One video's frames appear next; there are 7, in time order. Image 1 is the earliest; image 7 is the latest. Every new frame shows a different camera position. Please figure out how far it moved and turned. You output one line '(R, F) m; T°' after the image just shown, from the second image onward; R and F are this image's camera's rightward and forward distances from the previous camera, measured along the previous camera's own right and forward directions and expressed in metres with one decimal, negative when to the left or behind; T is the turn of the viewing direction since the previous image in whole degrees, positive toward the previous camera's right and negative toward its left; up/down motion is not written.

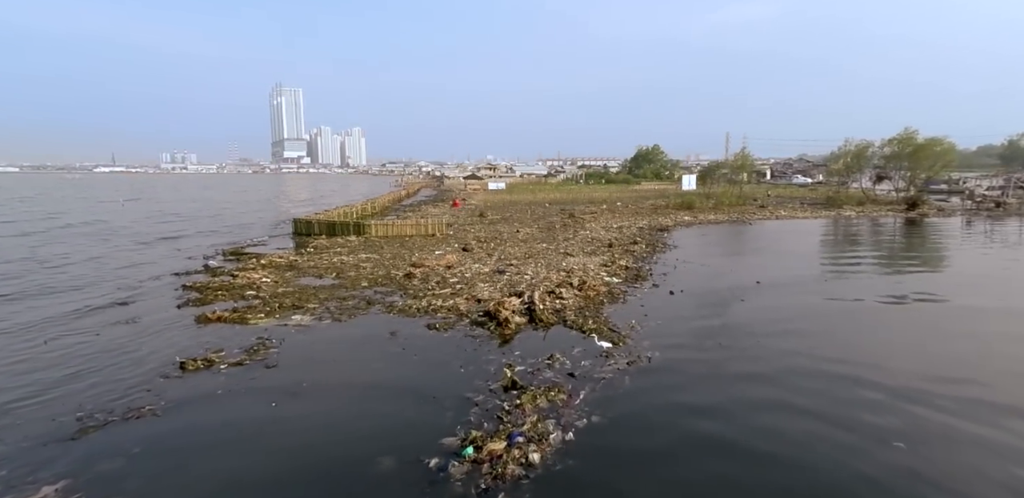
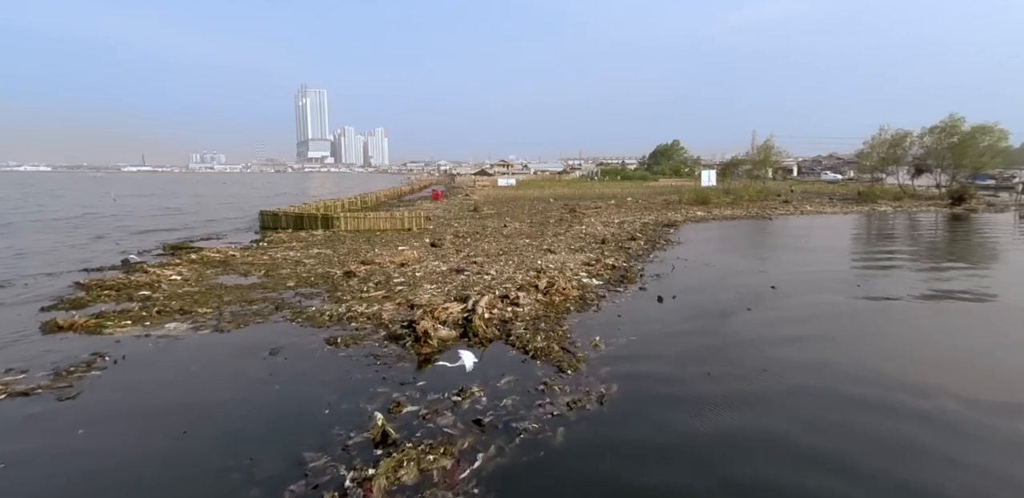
(+1.9, +3.8) m; -2°
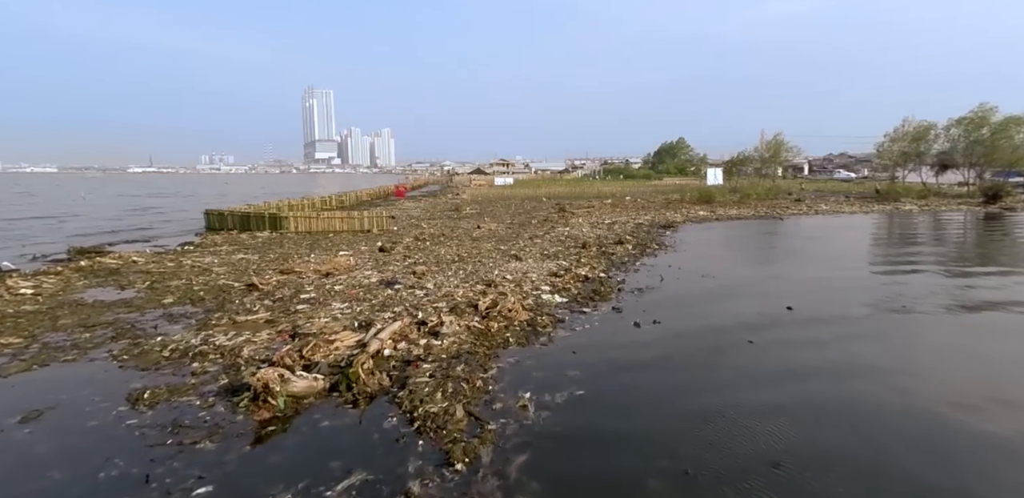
(+1.5, +3.9) m; -1°
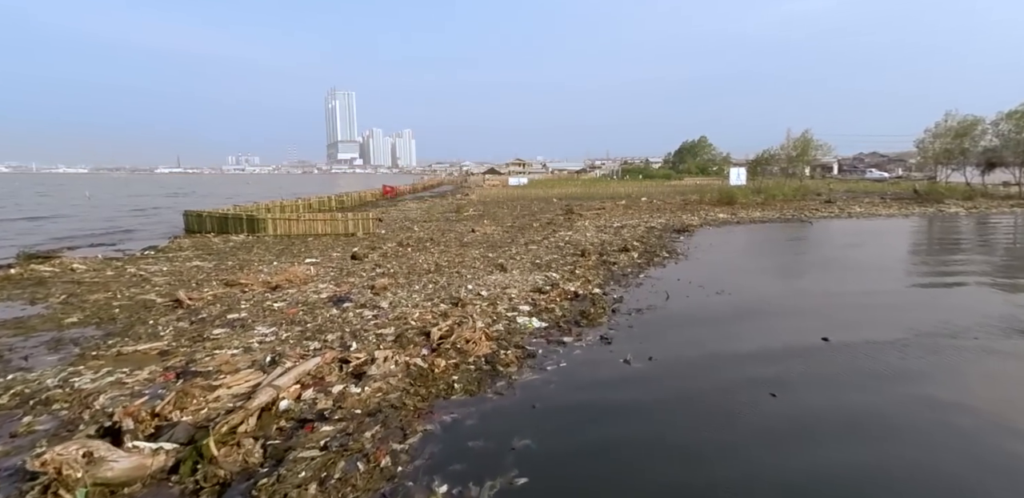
(+1.0, +2.5) m; -2°
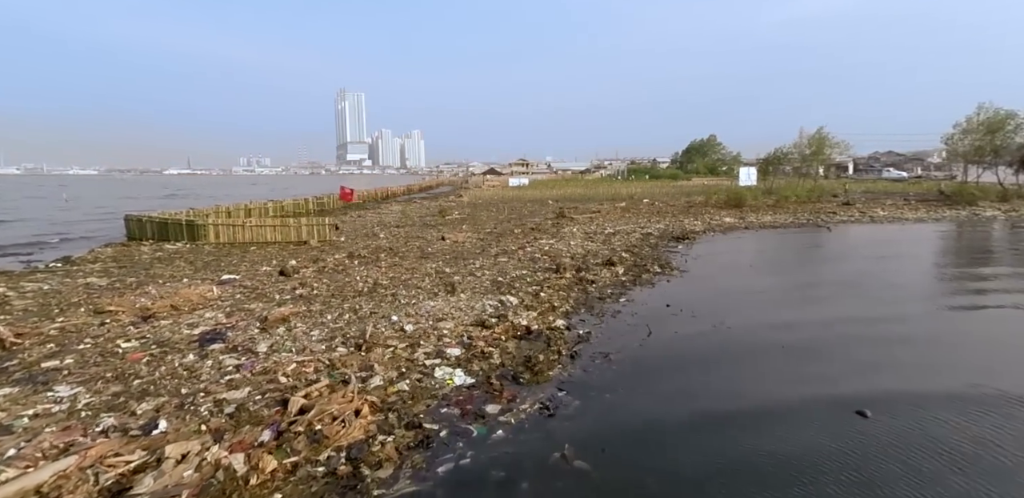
(+1.3, +3.1) m; -1°
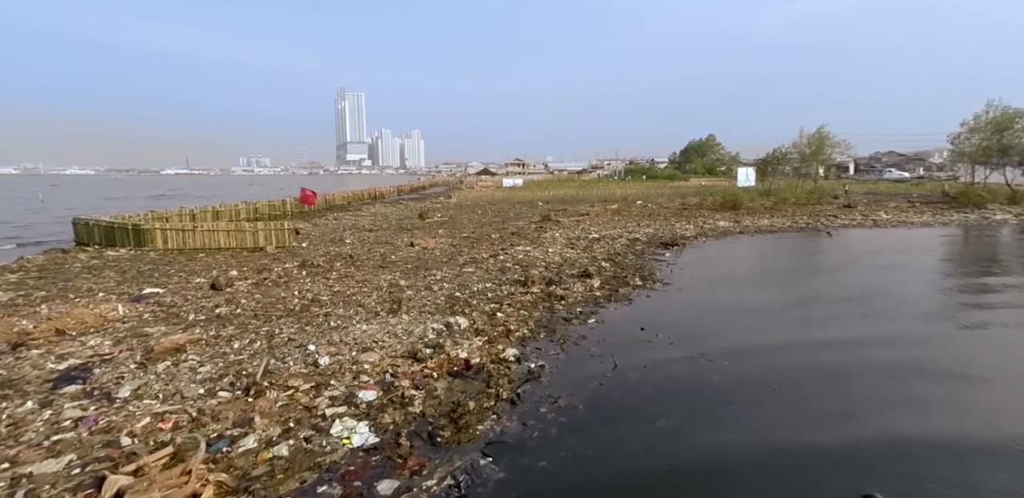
(+0.9, +1.7) m; 0°
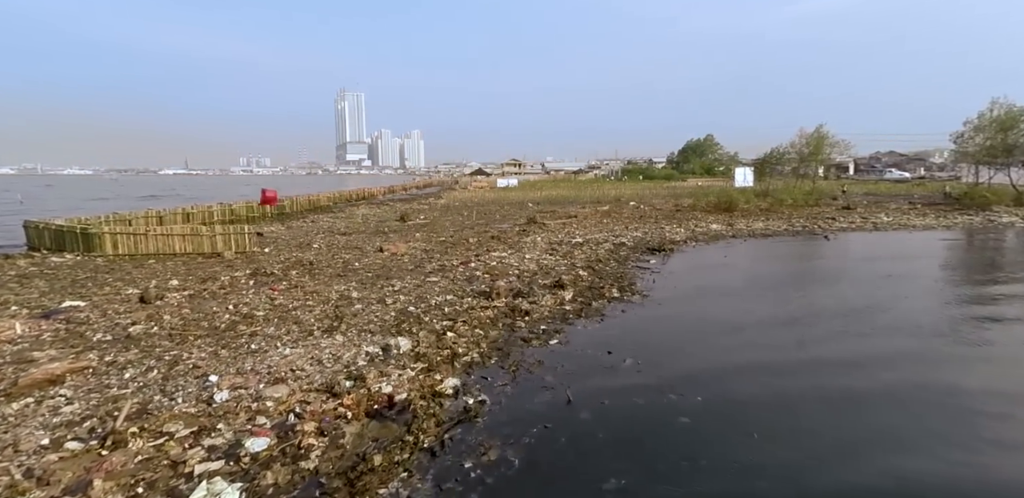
(+0.8, +1.3) m; 0°
